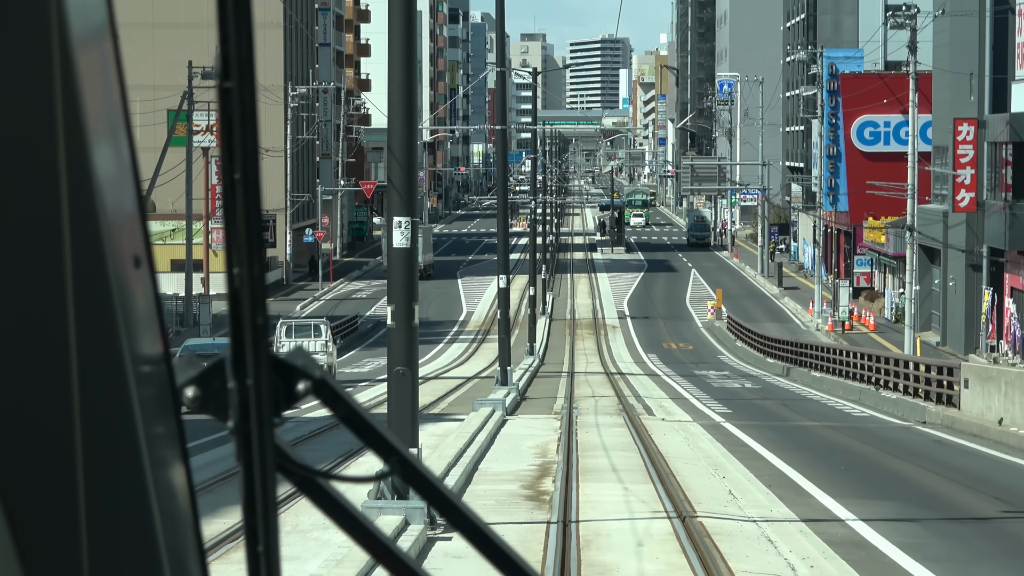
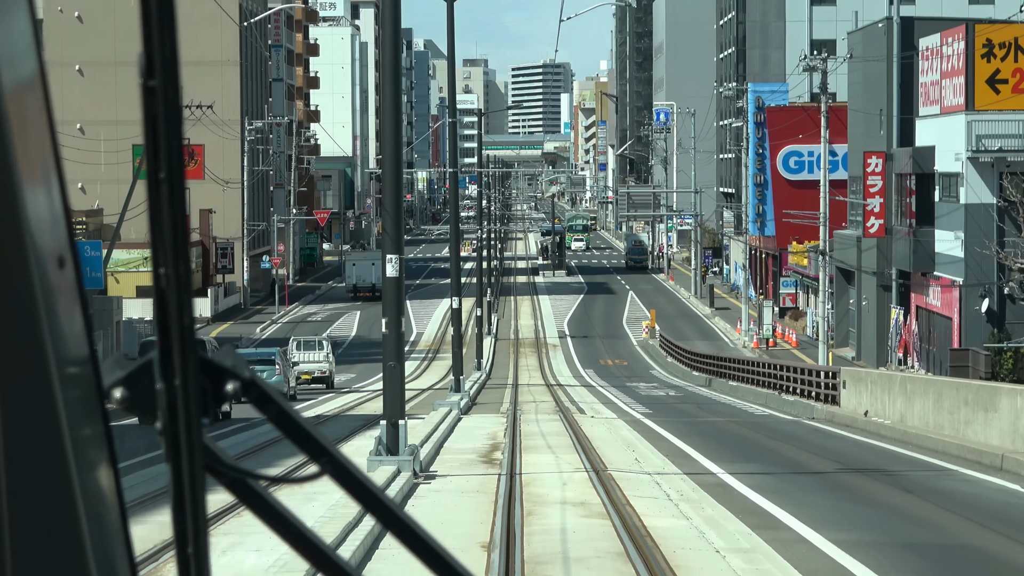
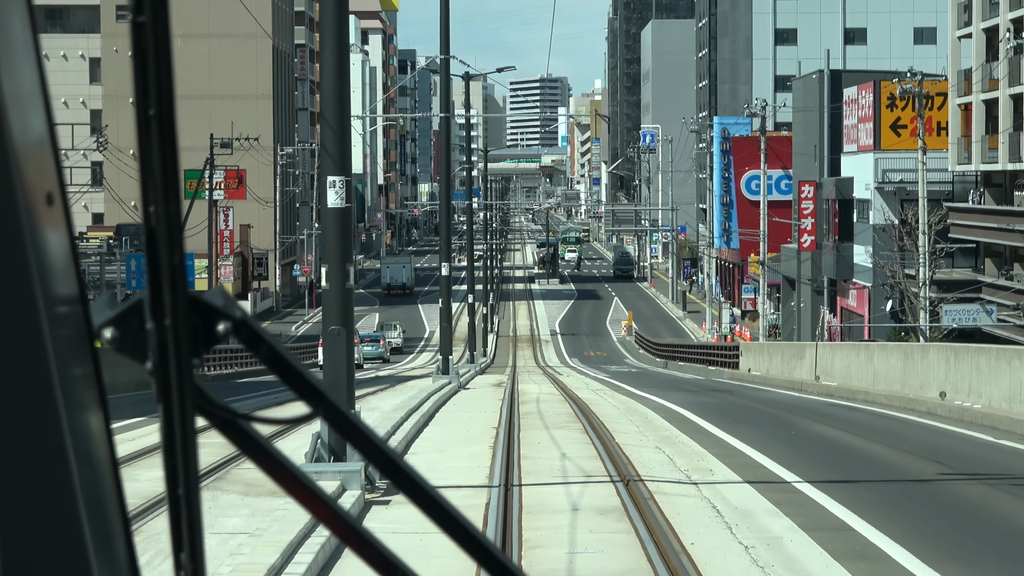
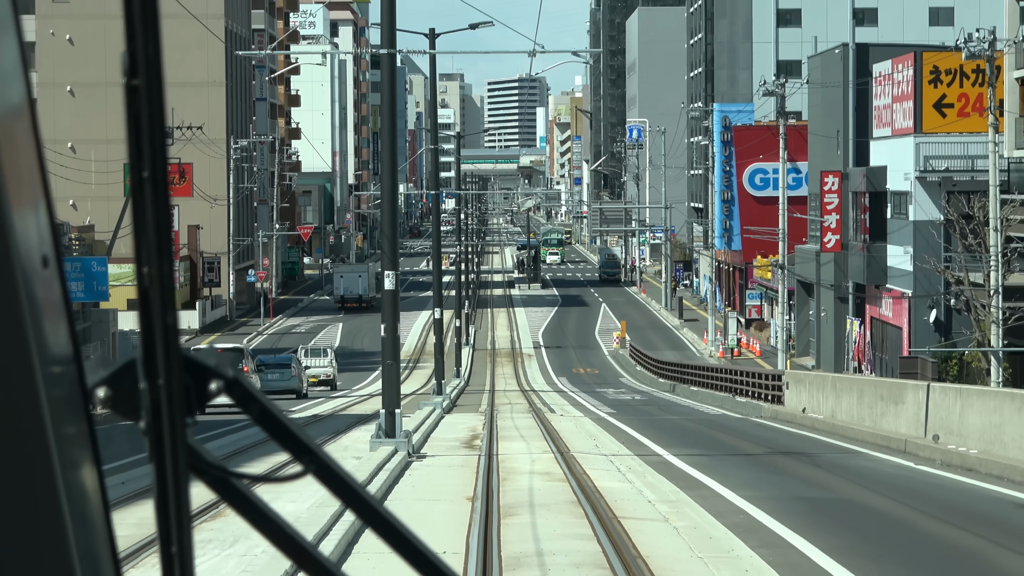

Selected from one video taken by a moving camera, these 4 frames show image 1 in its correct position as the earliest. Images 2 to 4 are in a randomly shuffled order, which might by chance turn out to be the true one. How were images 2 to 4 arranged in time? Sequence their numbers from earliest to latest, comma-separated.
2, 4, 3
